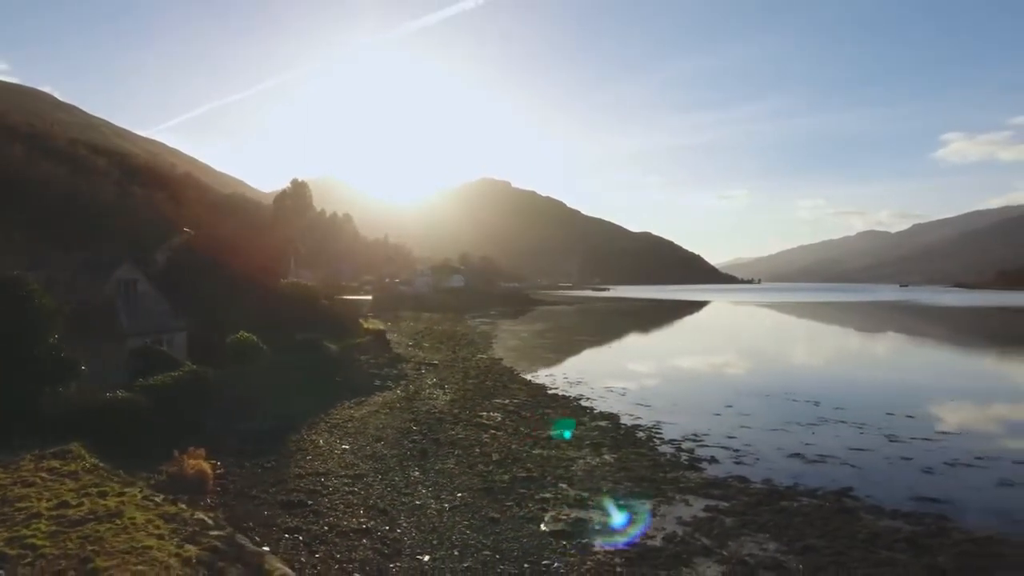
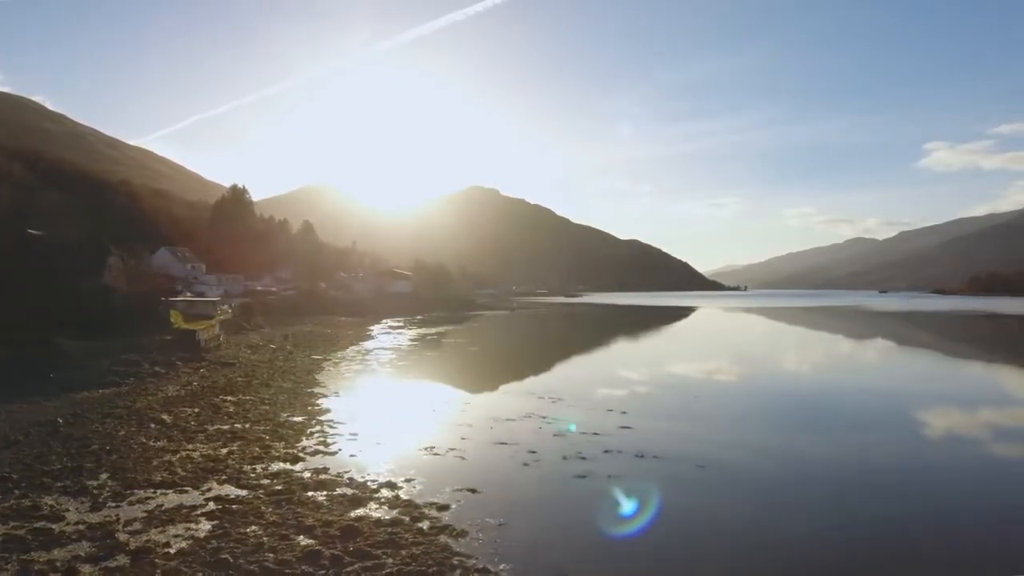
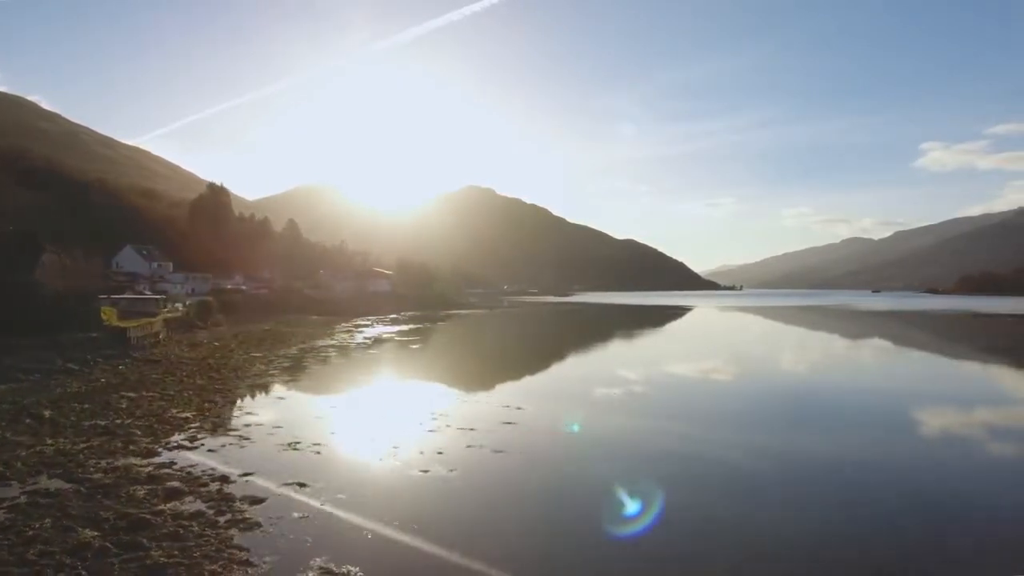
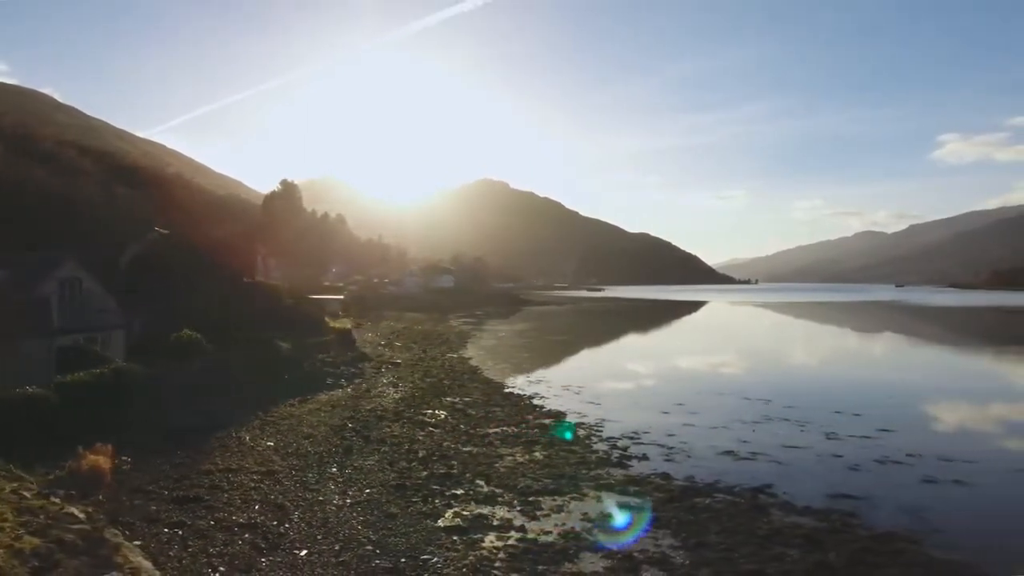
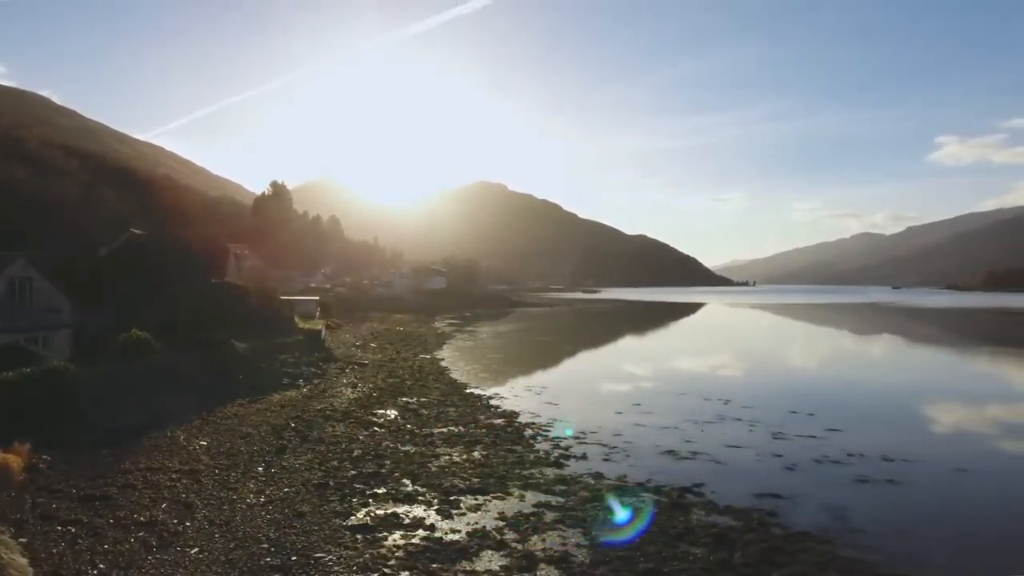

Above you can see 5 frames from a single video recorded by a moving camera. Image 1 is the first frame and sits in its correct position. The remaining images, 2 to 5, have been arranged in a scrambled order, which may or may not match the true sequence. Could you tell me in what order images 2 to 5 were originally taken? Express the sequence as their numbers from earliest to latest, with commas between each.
4, 5, 2, 3
